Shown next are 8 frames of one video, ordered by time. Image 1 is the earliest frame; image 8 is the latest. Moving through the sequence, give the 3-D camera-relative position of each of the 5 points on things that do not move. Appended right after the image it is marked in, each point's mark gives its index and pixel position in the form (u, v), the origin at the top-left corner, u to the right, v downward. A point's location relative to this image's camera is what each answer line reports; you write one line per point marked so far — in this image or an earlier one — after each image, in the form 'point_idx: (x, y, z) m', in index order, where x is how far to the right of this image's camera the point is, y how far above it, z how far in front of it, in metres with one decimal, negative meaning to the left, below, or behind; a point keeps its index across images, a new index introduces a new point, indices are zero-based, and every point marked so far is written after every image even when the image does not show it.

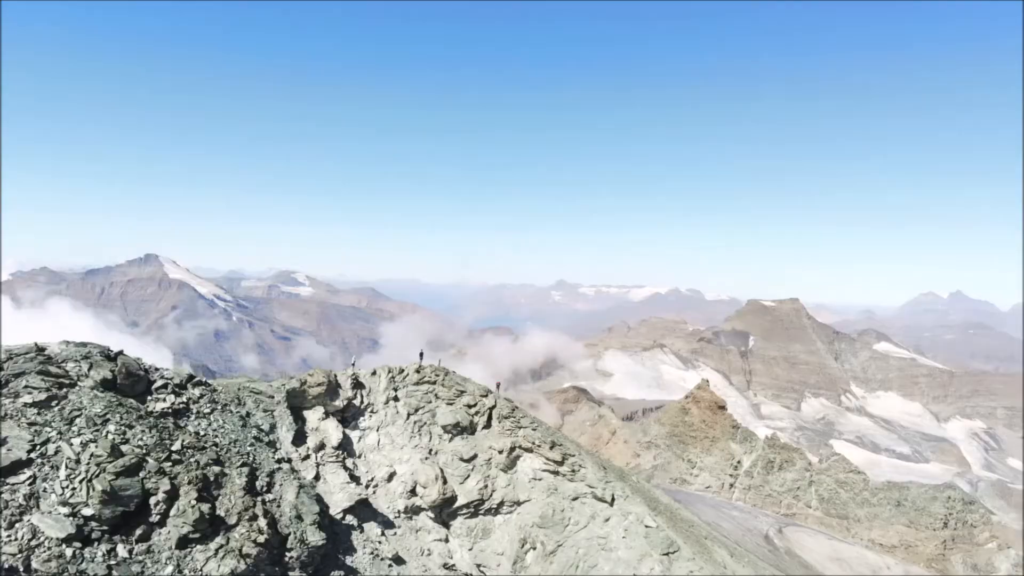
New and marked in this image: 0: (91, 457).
0: (-12.4, -5.0, +15.9) m
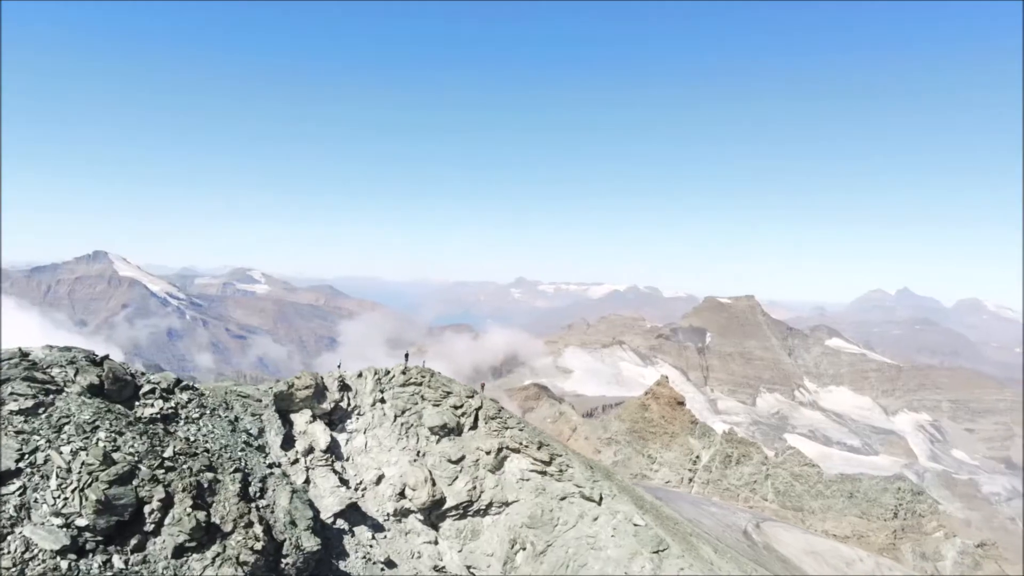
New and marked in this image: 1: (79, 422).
0: (-12.3, -5.1, +15.4) m
1: (-13.2, -4.1, +16.5) m
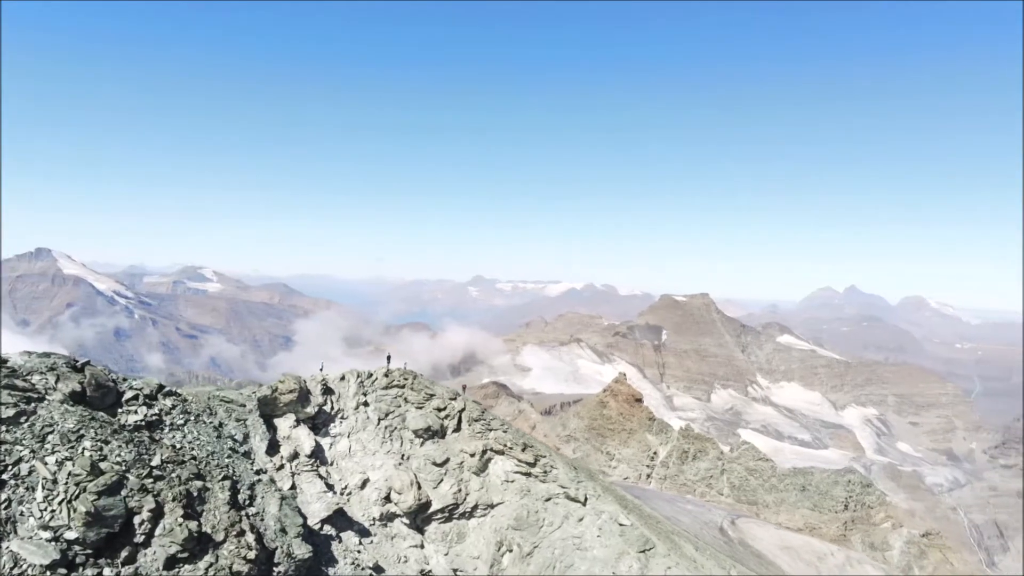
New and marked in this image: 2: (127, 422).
0: (-12.2, -5.2, +14.9) m
1: (-13.2, -4.2, +15.9) m
2: (-13.3, -4.6, +18.6) m
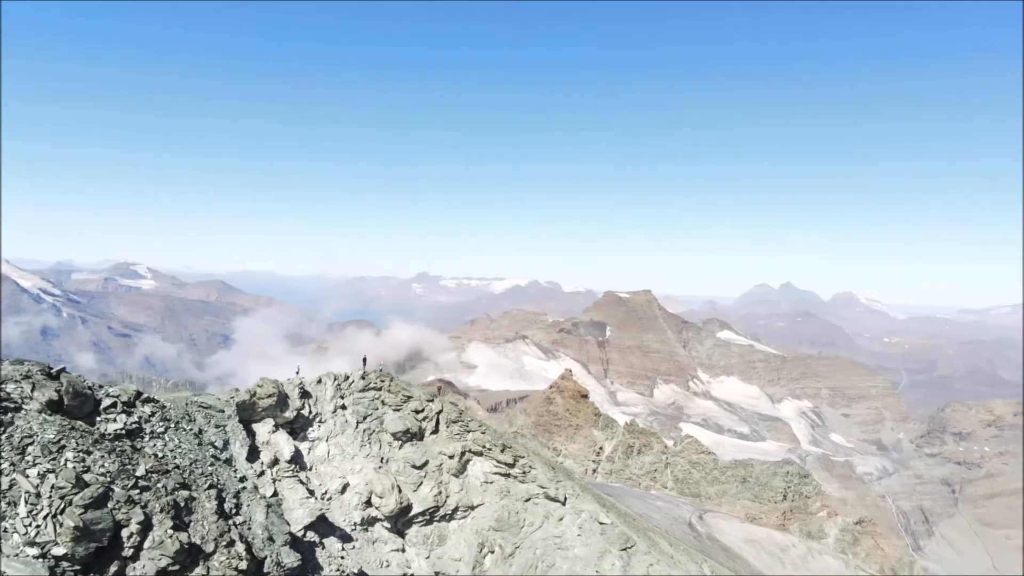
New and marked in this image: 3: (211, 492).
0: (-12.2, -5.3, +14.2) m
1: (-13.2, -4.4, +15.2) m
2: (-13.4, -4.7, +17.9) m
3: (-10.4, -7.0, +18.7) m
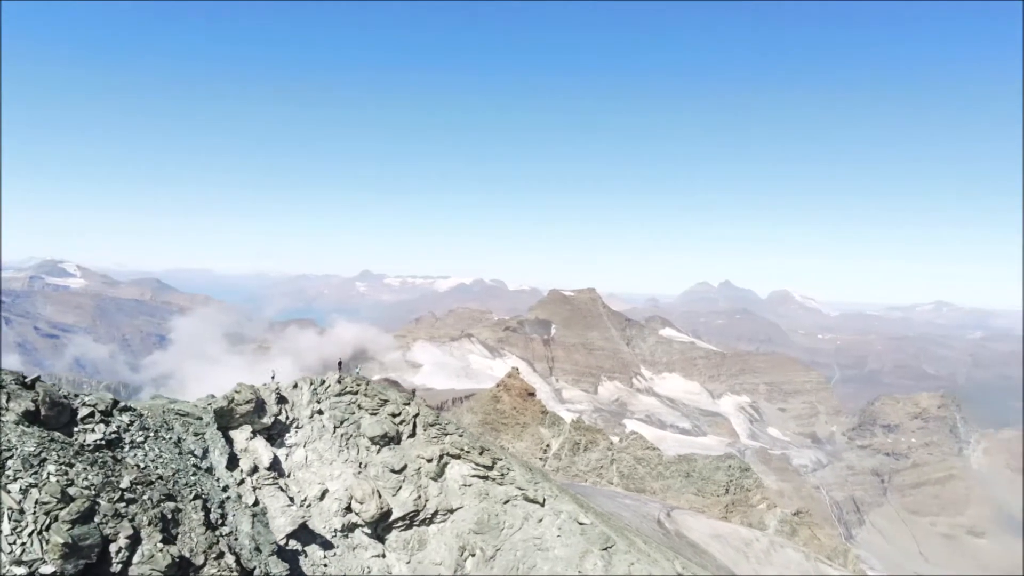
0: (-12.1, -5.5, +13.6) m
1: (-13.2, -4.5, +14.5) m
2: (-13.6, -4.9, +17.2) m
3: (-10.6, -7.2, +18.2) m
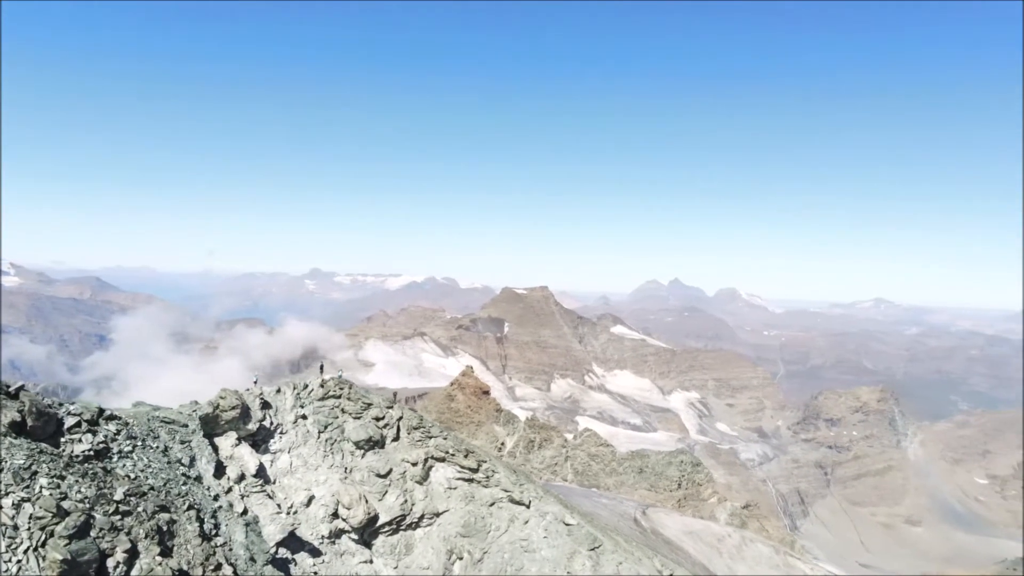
0: (-11.8, -5.7, +13.2) m
1: (-12.9, -4.7, +14.0) m
2: (-13.5, -5.1, +16.6) m
3: (-10.6, -7.4, +17.7) m
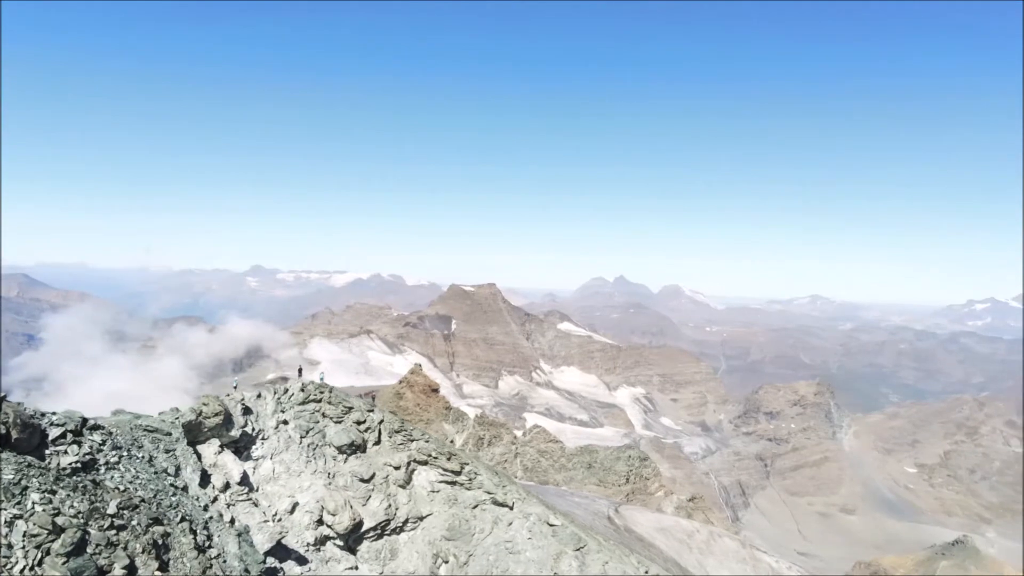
0: (-11.5, -5.9, +12.7) m
1: (-12.7, -4.9, +13.4) m
2: (-13.3, -5.3, +16.0) m
3: (-10.5, -7.6, +17.3) m
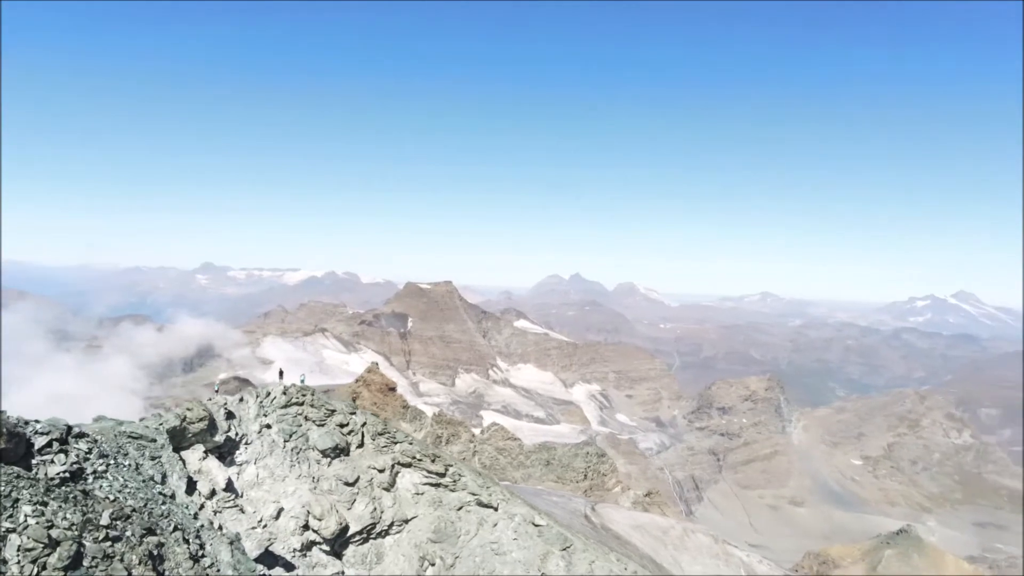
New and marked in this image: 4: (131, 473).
0: (-11.2, -6.0, +12.3) m
1: (-12.5, -5.0, +13.0) m
2: (-13.3, -5.4, +15.5) m
3: (-10.6, -7.7, +17.0) m
4: (-13.3, -6.6, +18.9) m
